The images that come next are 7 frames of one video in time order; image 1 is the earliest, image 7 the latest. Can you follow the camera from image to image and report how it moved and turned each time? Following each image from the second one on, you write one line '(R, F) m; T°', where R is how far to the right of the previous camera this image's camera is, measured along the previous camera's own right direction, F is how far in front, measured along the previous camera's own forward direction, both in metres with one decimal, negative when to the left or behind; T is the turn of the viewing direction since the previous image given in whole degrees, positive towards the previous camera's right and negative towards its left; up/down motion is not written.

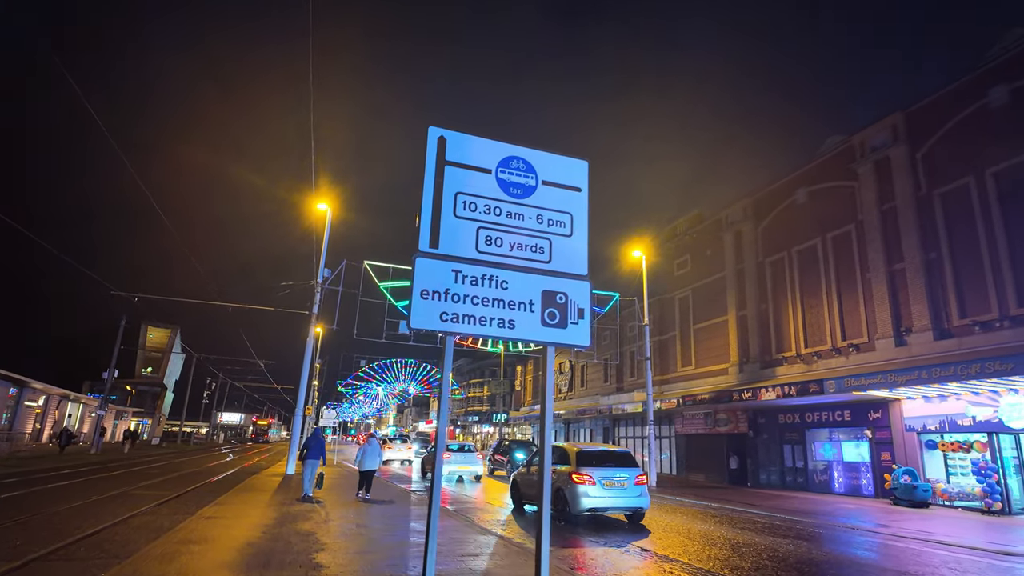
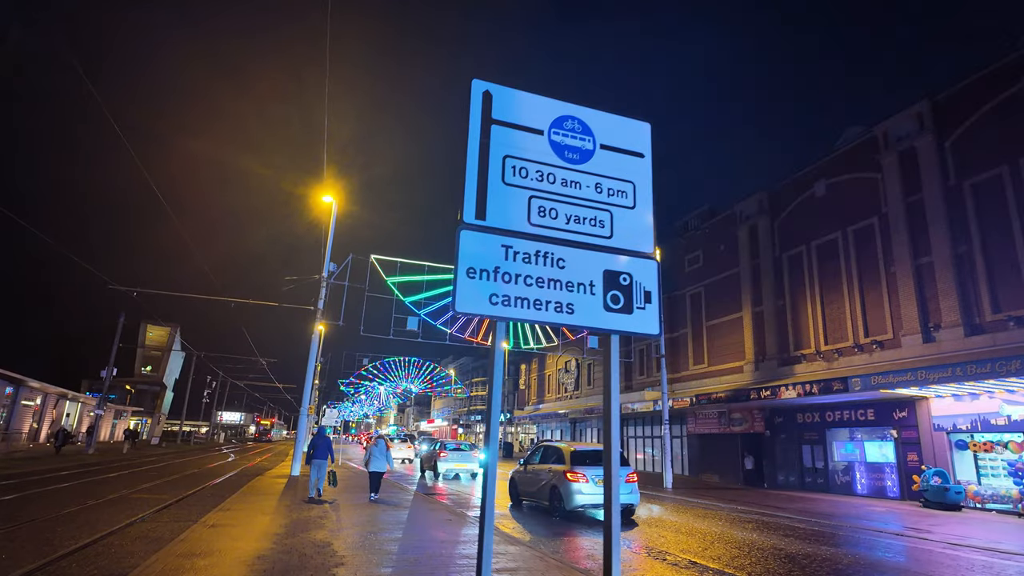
(-0.4, +0.7) m; 0°
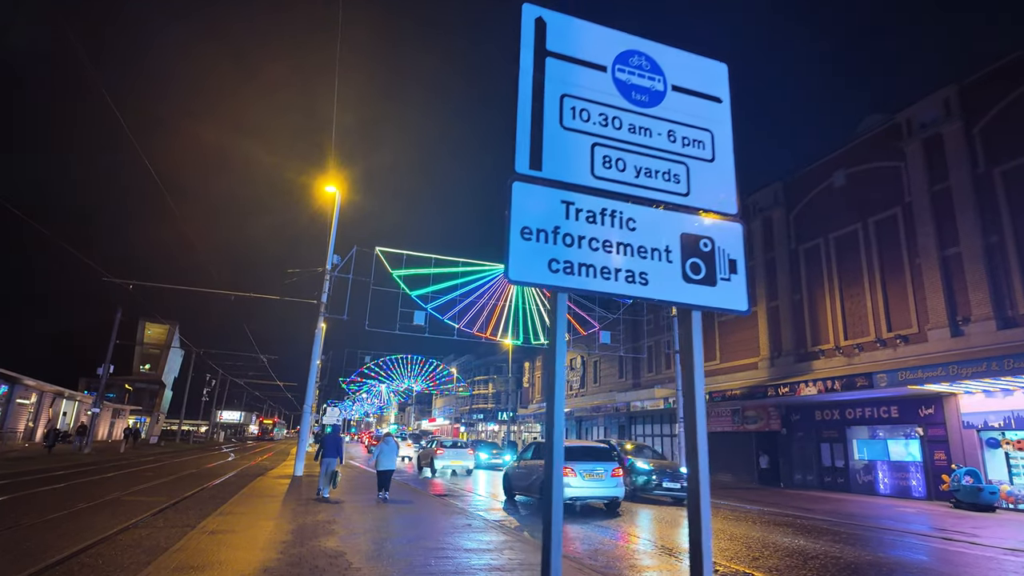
(-0.4, +0.7) m; 0°
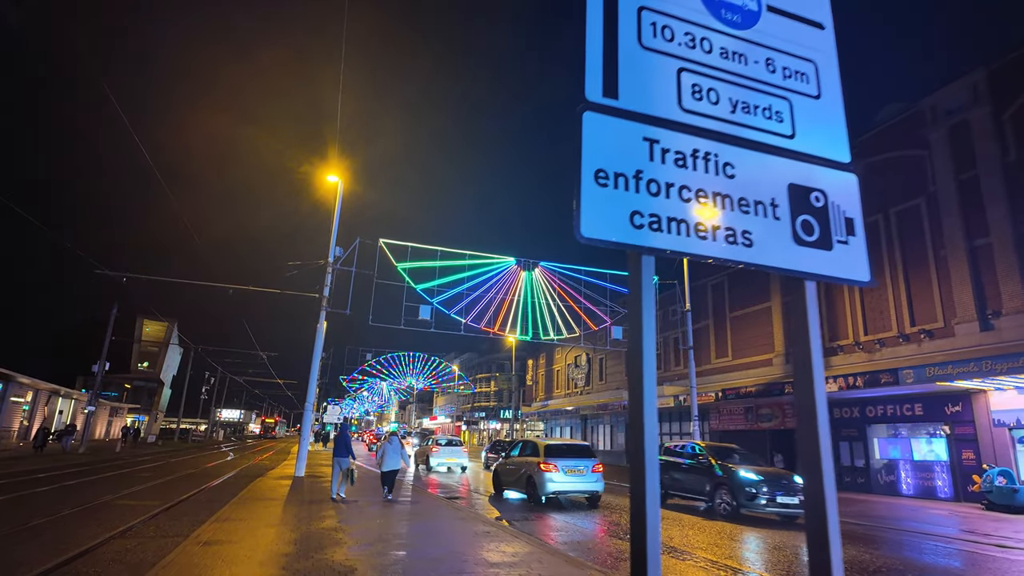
(-0.3, +0.7) m; 0°
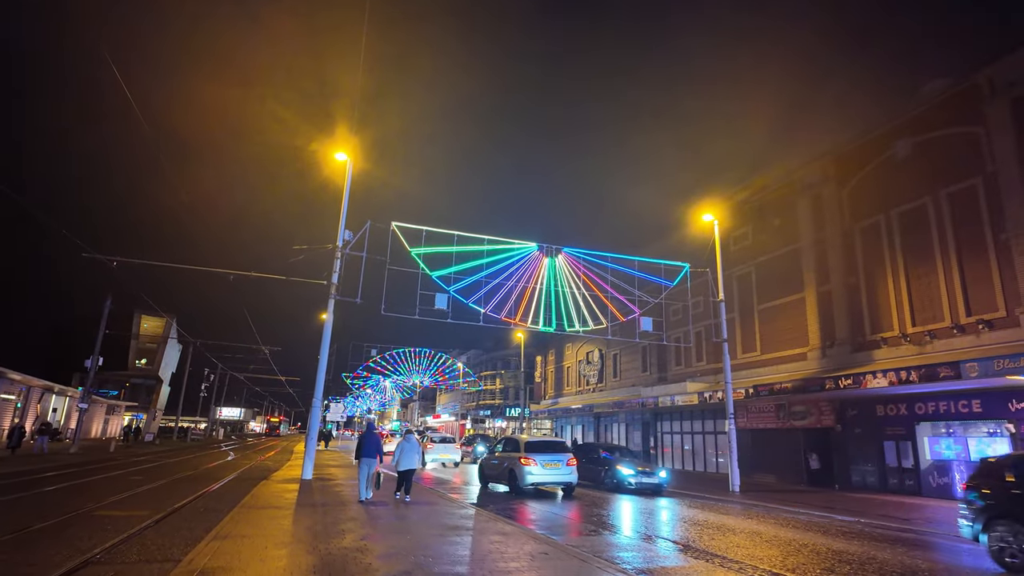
(-0.7, +1.4) m; 0°
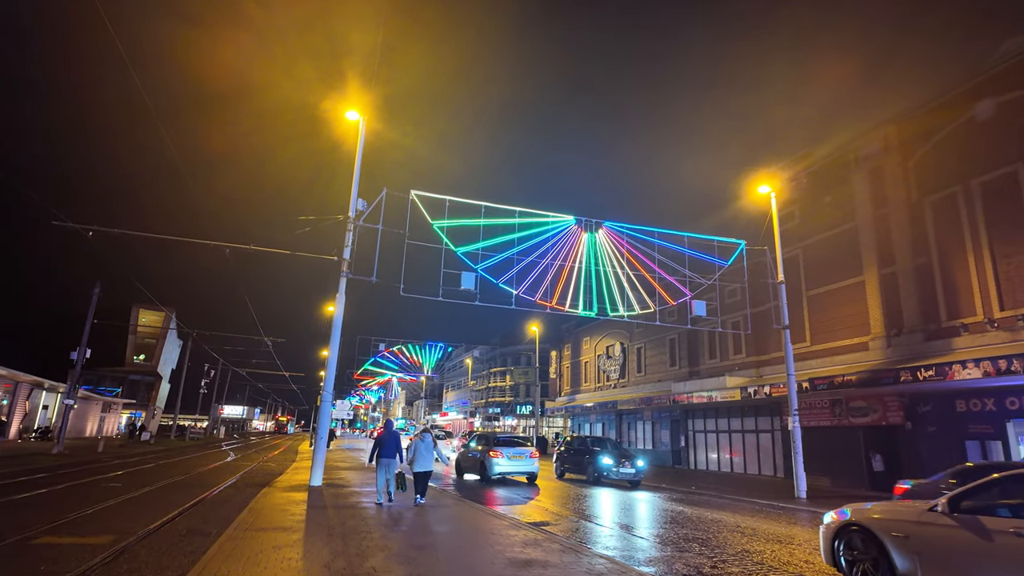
(-0.9, +2.2) m; 0°
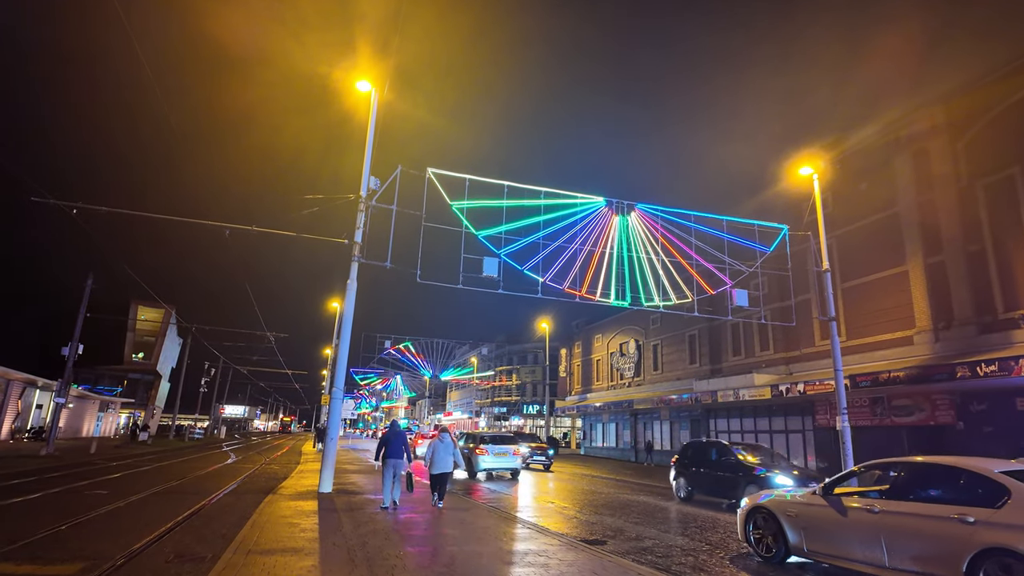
(-0.6, +1.3) m; 0°
